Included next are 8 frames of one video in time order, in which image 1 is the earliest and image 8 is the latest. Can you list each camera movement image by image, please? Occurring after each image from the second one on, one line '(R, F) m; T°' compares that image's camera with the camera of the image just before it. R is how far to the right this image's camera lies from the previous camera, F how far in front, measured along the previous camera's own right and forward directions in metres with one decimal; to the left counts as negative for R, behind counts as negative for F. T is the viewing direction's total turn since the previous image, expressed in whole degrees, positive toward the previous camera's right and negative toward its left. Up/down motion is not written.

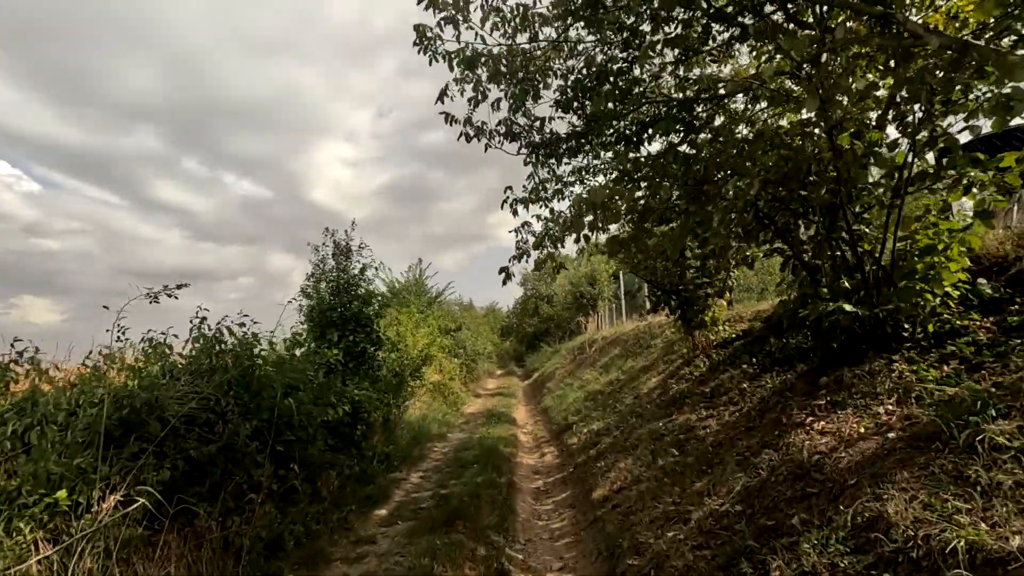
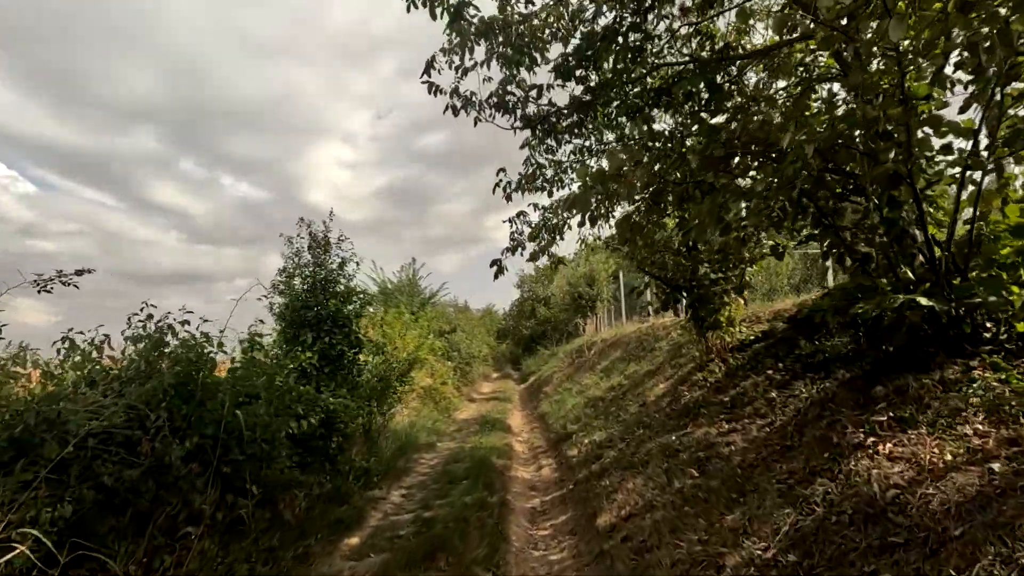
(0.0, +0.8) m; 0°
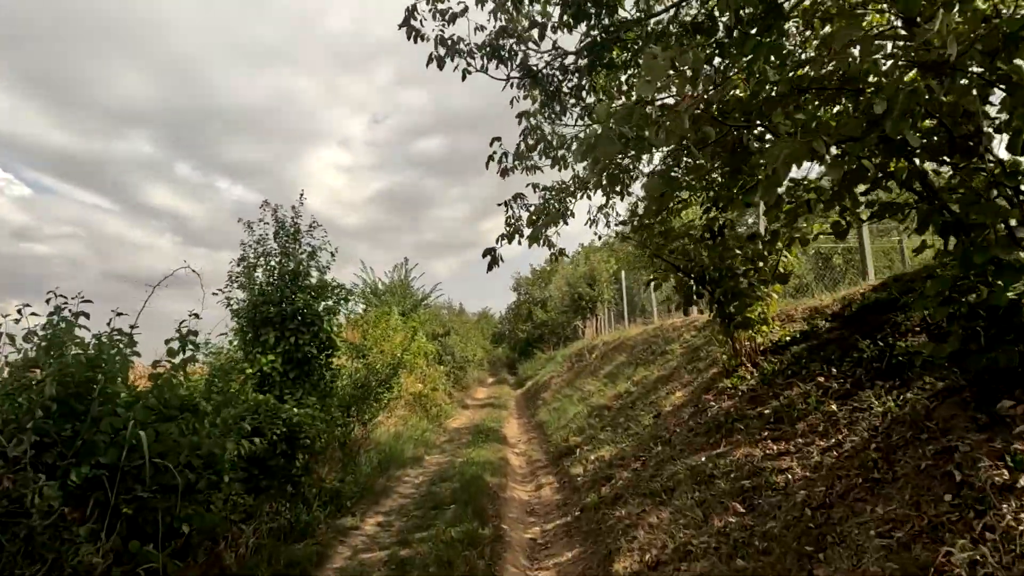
(0.0, +1.0) m; 0°
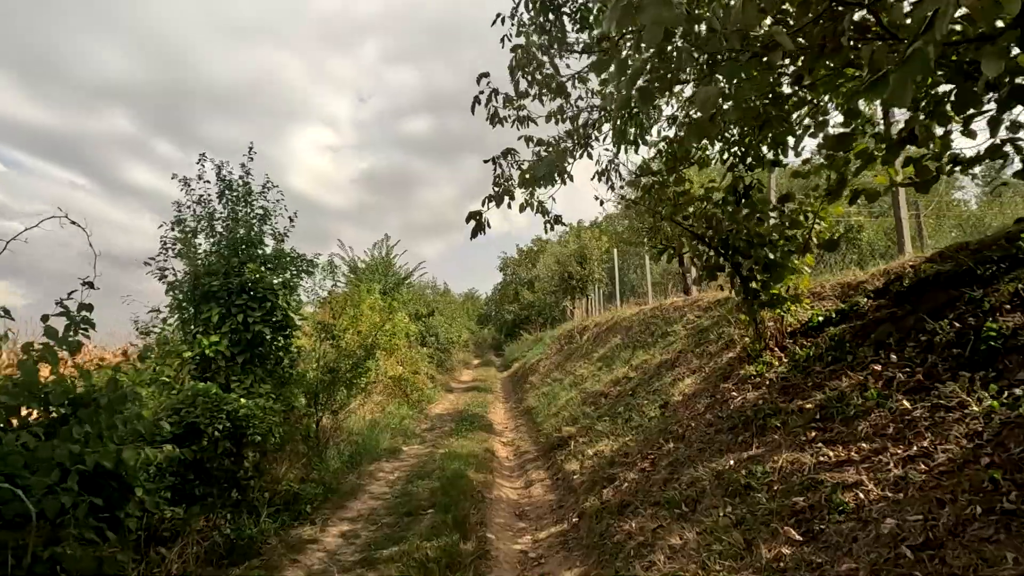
(0.0, +0.9) m; +1°
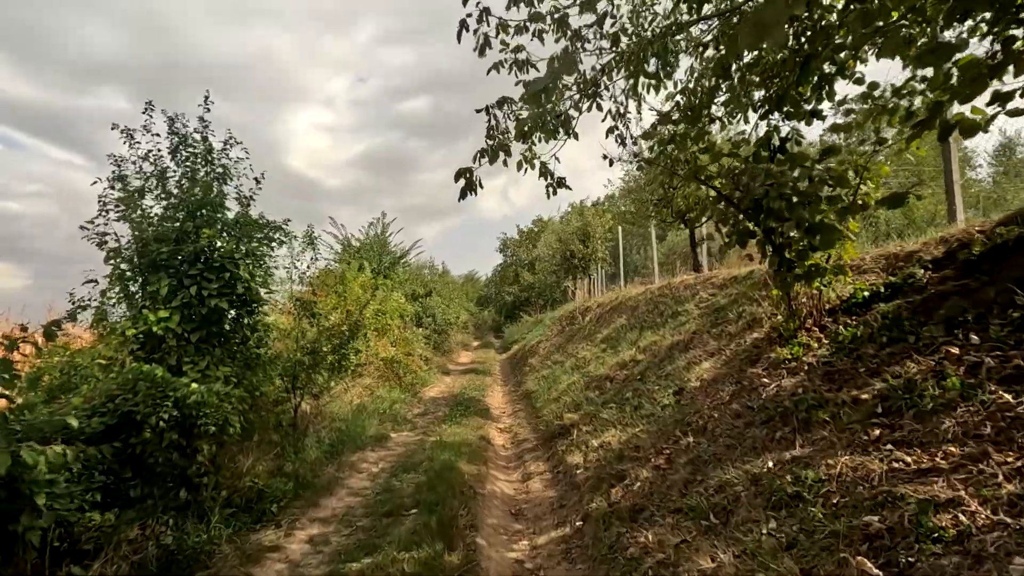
(0.0, +0.7) m; 0°
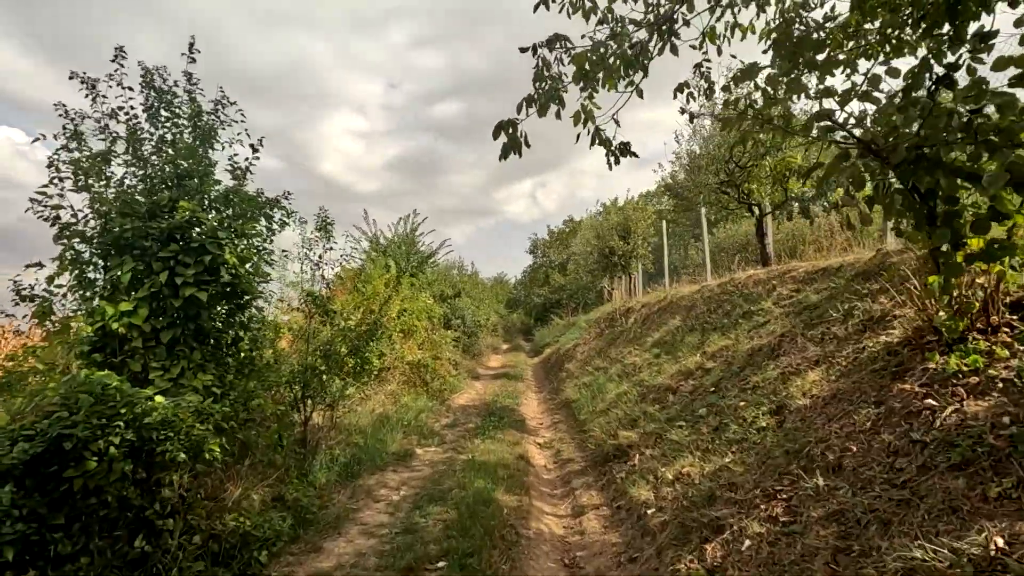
(-0.2, +1.1) m; -3°
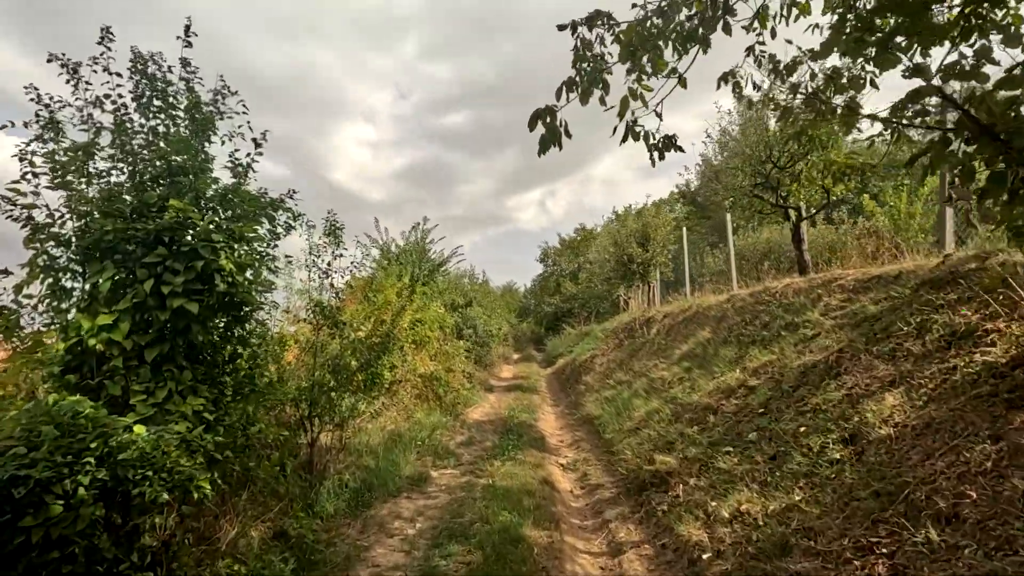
(-0.2, +0.5) m; -1°
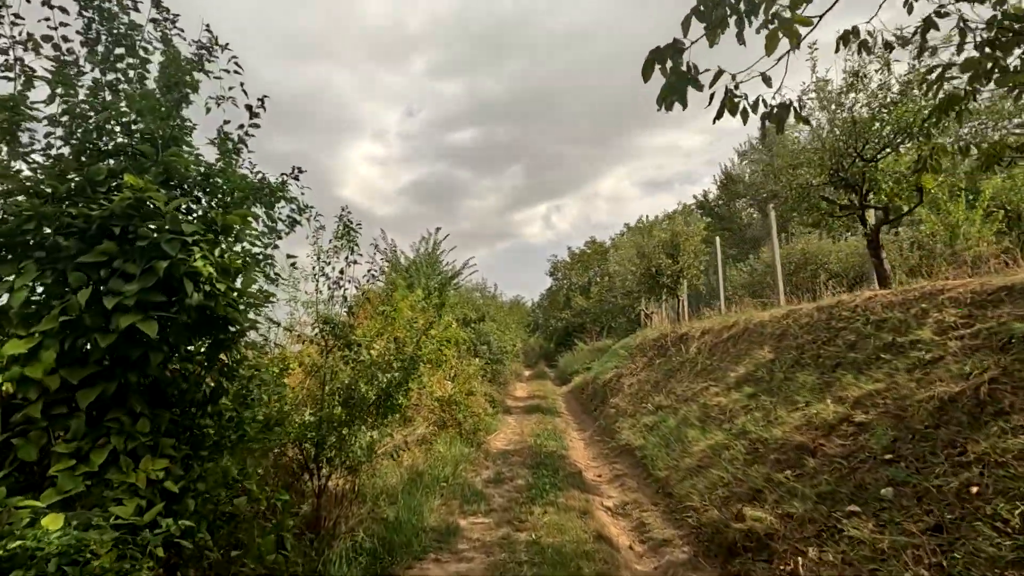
(-0.4, +1.0) m; 0°
